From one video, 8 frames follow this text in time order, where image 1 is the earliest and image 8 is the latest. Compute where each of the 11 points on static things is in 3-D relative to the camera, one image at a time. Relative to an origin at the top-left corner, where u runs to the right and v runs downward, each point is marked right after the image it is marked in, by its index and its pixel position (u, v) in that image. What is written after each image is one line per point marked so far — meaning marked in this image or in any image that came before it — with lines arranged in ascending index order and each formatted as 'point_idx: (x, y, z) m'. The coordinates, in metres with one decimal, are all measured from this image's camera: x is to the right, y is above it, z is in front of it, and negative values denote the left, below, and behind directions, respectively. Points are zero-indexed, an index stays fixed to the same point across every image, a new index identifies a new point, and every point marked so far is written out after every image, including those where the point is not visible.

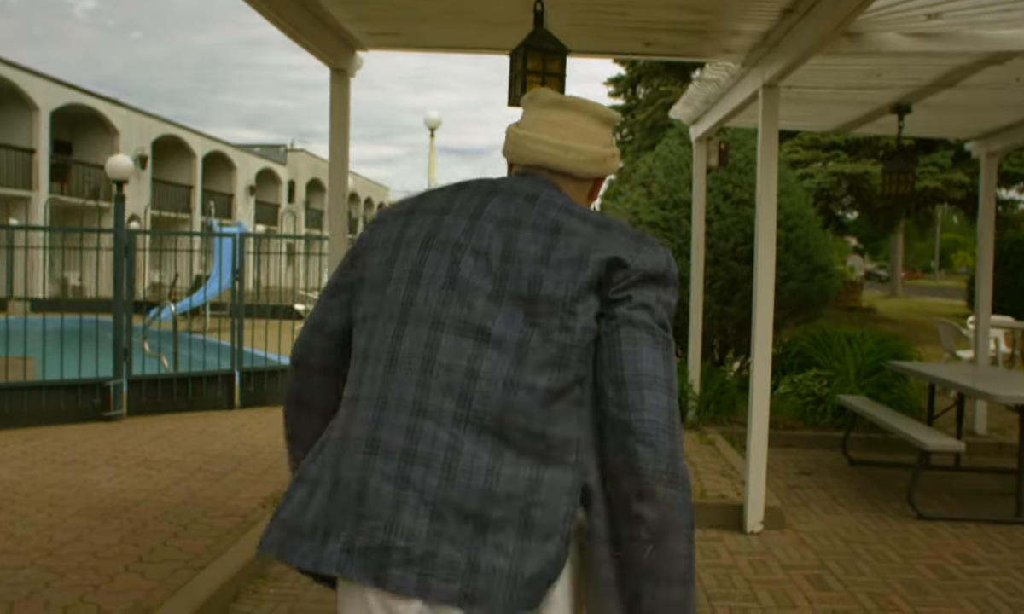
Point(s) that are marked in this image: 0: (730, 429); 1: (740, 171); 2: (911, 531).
0: (+2.0, -1.1, +8.0) m
1: (+2.4, +1.4, +9.1) m
2: (+2.3, -1.3, +5.1) m
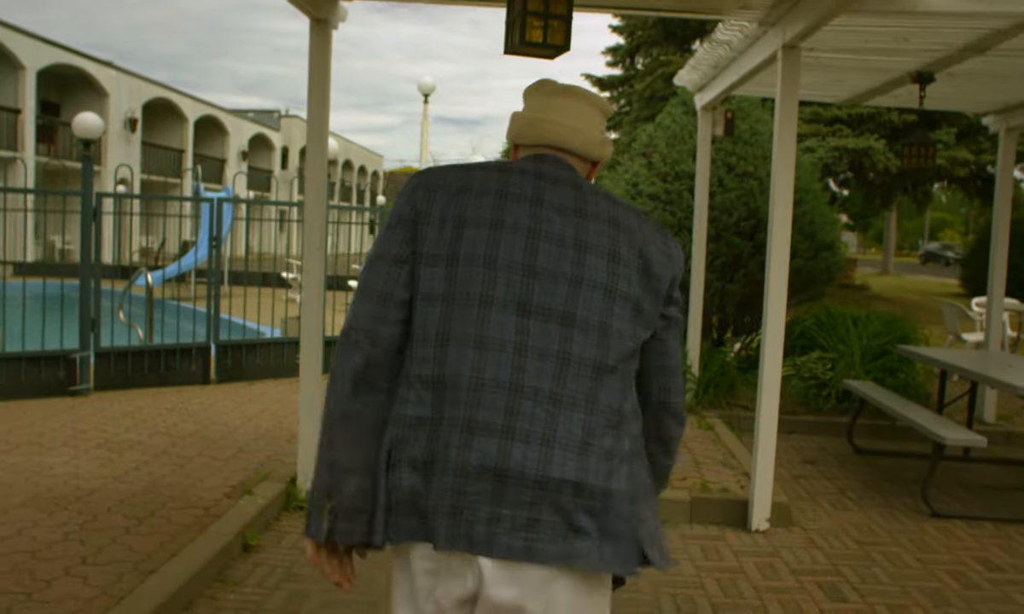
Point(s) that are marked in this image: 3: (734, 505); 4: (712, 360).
0: (+1.9, -0.9, +7.7) m
1: (+2.3, +1.7, +8.7) m
2: (+2.3, -1.2, +4.7) m
3: (+1.2, -1.1, +4.7) m
4: (+1.9, -0.5, +8.0) m
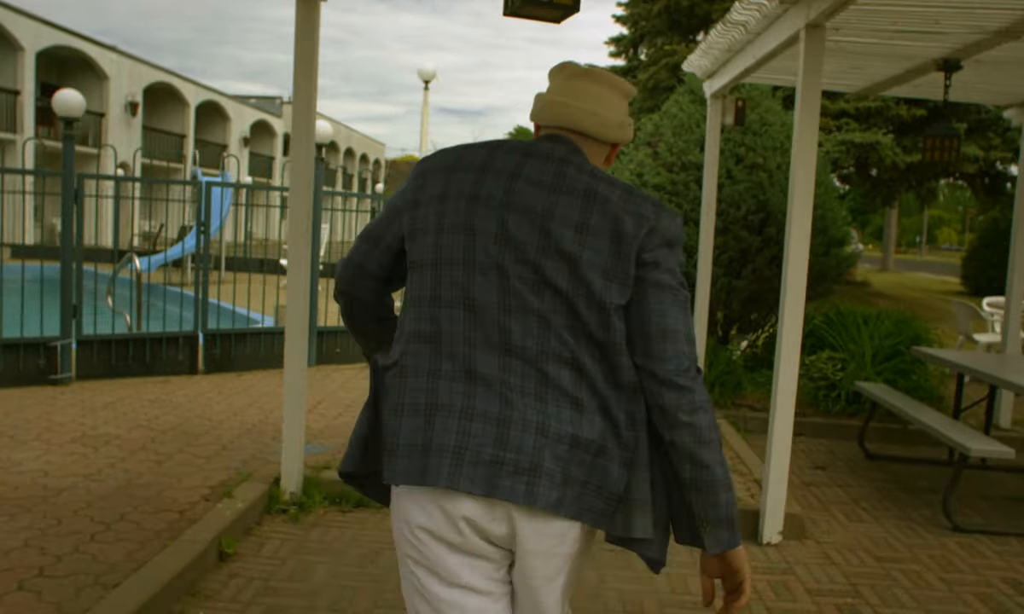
0: (+1.9, -0.9, +7.4) m
1: (+2.4, +1.7, +8.4) m
2: (+2.3, -1.2, +4.5) m
3: (+1.2, -1.1, +4.5) m
4: (+1.9, -0.5, +7.7) m
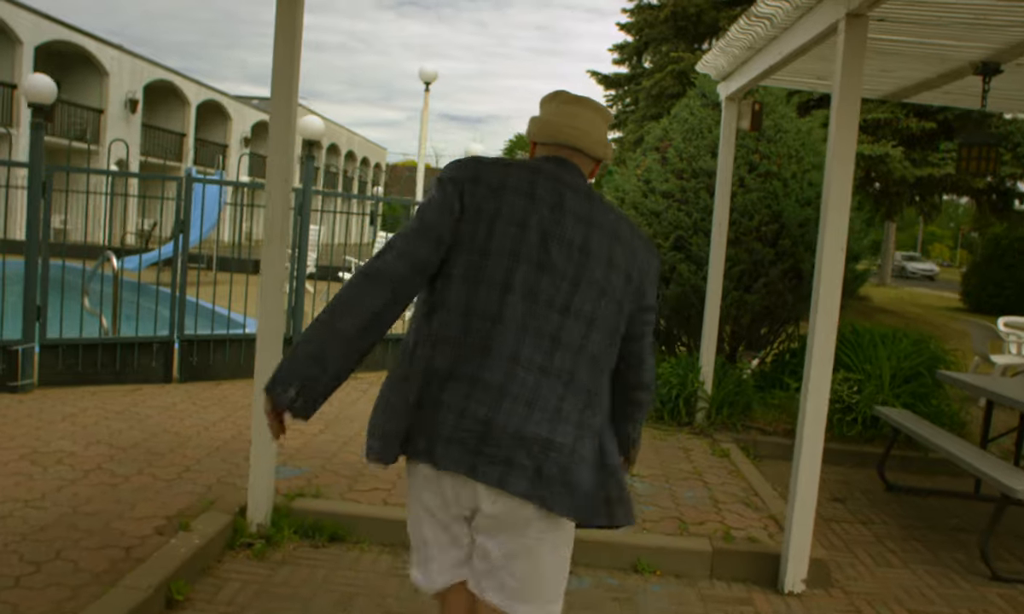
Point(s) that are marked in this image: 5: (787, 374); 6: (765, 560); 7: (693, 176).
0: (+1.9, -1.0, +6.9) m
1: (+2.4, +1.6, +8.0) m
2: (+2.2, -1.4, +4.0) m
3: (+1.2, -1.2, +4.0) m
4: (+1.8, -0.6, +7.3) m
5: (+2.5, -0.6, +7.9) m
6: (+1.2, -1.2, +4.0) m
7: (+1.7, +1.2, +7.9) m
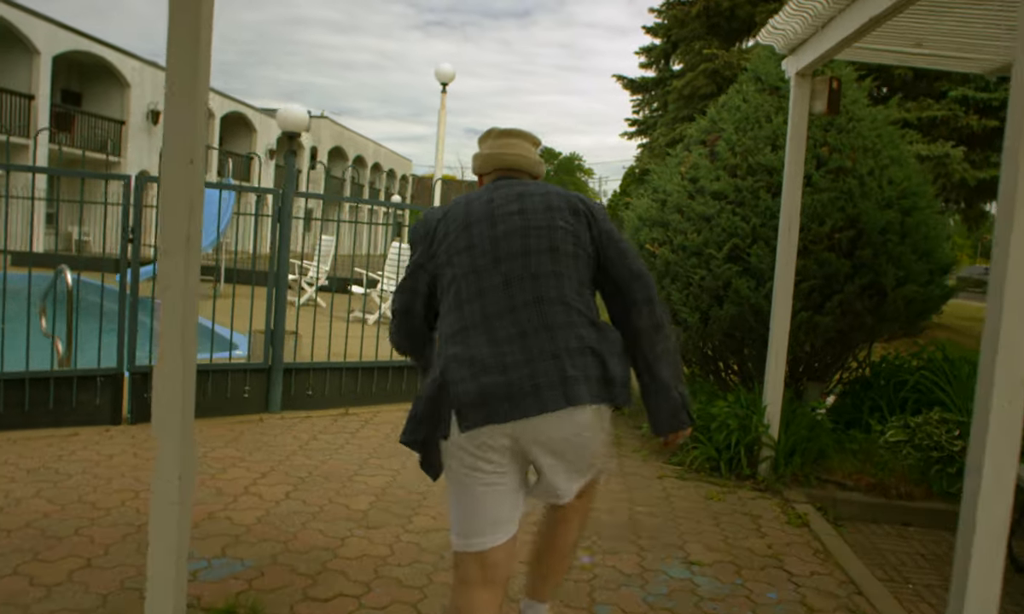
0: (+2.0, -1.2, +5.6) m
1: (+2.5, +1.4, +6.6) m
2: (+2.3, -1.5, +2.6) m
3: (+1.2, -1.3, +2.7) m
4: (+2.0, -0.8, +5.9) m
5: (+2.7, -0.8, +6.5) m
6: (+1.2, -1.3, +2.7) m
7: (+1.8, +1.0, +6.6) m
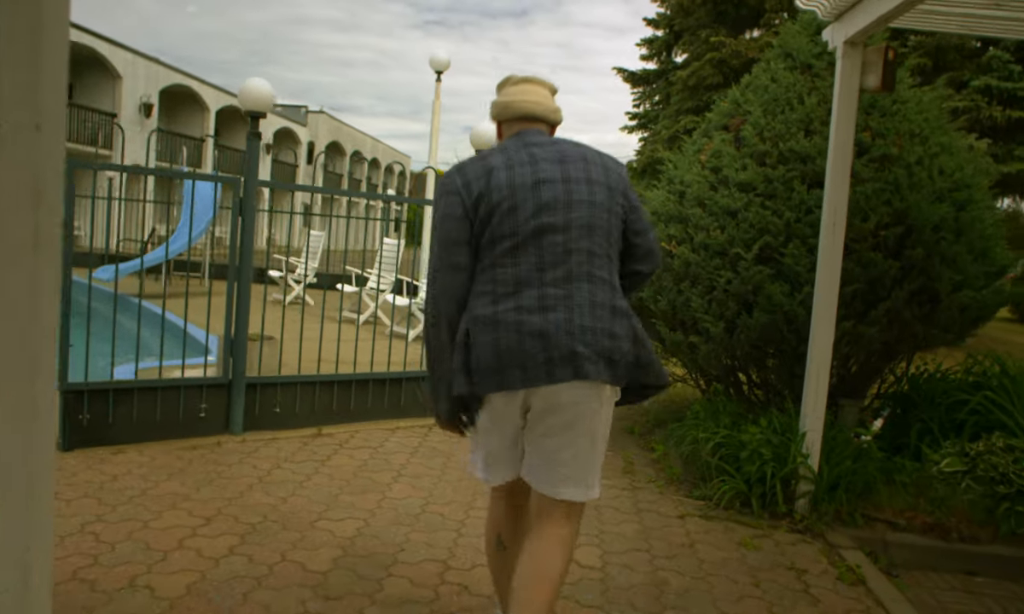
0: (+2.0, -1.3, +4.8) m
1: (+2.5, +1.3, +5.8) m
2: (+2.3, -1.6, +1.8) m
3: (+1.2, -1.4, +1.8) m
4: (+1.9, -0.8, +5.1) m
5: (+2.7, -0.8, +5.7) m
6: (+1.2, -1.4, +1.8) m
7: (+1.8, +1.0, +5.8) m
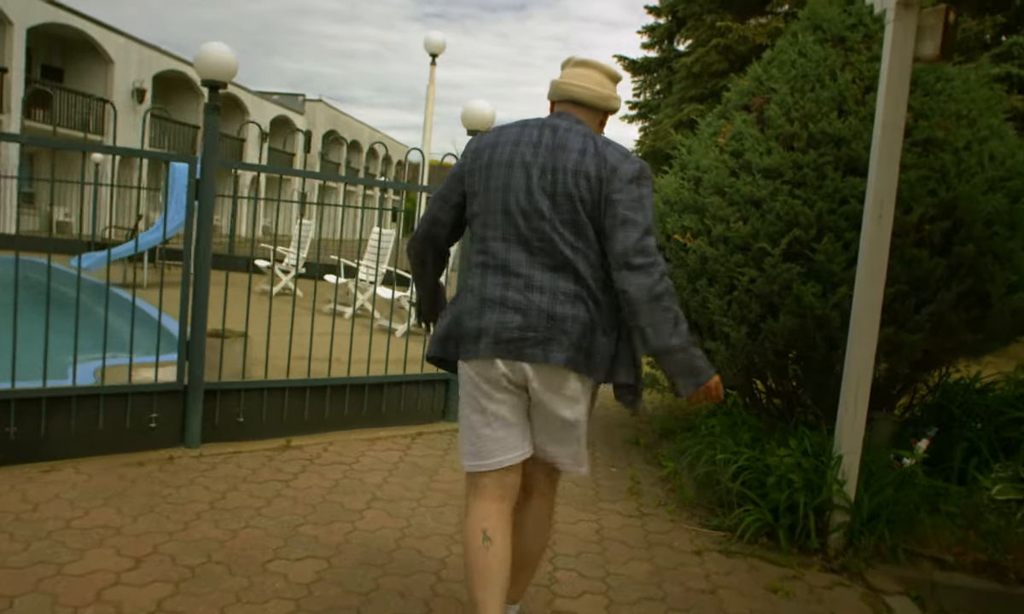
0: (+1.9, -1.3, +4.1) m
1: (+2.5, +1.3, +5.1) m
2: (+2.2, -1.6, +1.2) m
3: (+1.2, -1.4, +1.2) m
4: (+1.9, -0.8, +4.4) m
5: (+2.6, -0.9, +5.1) m
6: (+1.2, -1.4, +1.2) m
7: (+1.8, +1.0, +5.1) m
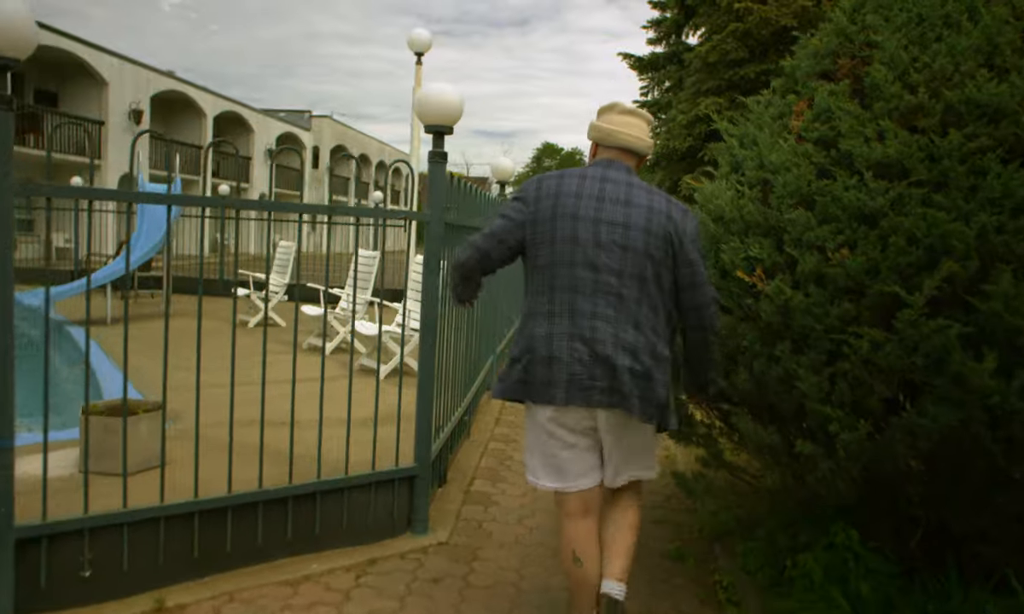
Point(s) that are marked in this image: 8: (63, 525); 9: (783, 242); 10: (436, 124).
0: (+1.9, -1.5, +2.2) m
1: (+2.3, +1.1, +3.2) m
2: (+2.1, -1.8, -0.7) m
3: (+1.1, -1.7, -0.7) m
4: (+1.8, -1.1, +2.5) m
5: (+2.6, -1.1, +3.2) m
6: (+1.1, -1.7, -0.7) m
7: (+1.6, +0.7, +3.2) m
8: (-1.8, -0.9, +3.5) m
9: (+1.1, +0.3, +3.5) m
10: (-0.4, +1.0, +4.8) m
